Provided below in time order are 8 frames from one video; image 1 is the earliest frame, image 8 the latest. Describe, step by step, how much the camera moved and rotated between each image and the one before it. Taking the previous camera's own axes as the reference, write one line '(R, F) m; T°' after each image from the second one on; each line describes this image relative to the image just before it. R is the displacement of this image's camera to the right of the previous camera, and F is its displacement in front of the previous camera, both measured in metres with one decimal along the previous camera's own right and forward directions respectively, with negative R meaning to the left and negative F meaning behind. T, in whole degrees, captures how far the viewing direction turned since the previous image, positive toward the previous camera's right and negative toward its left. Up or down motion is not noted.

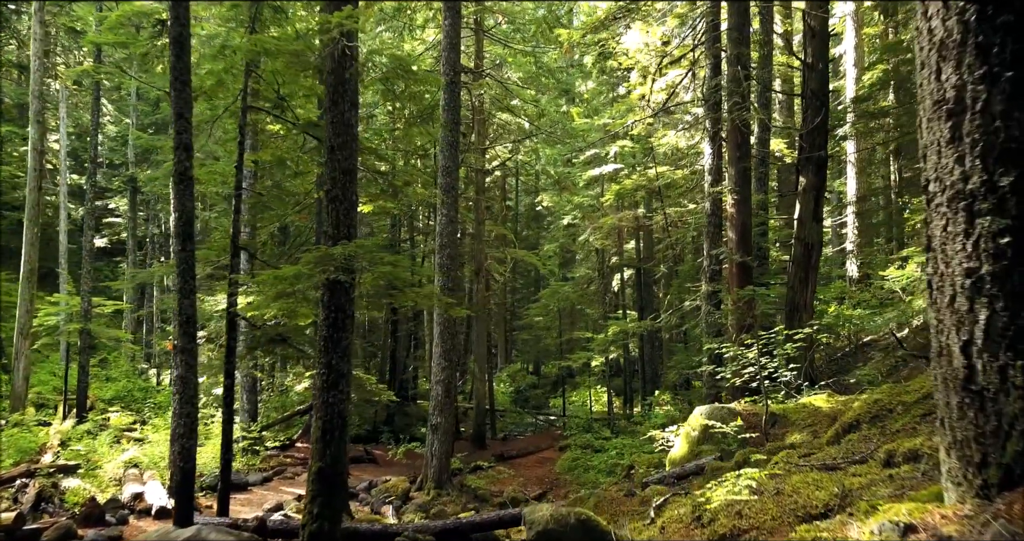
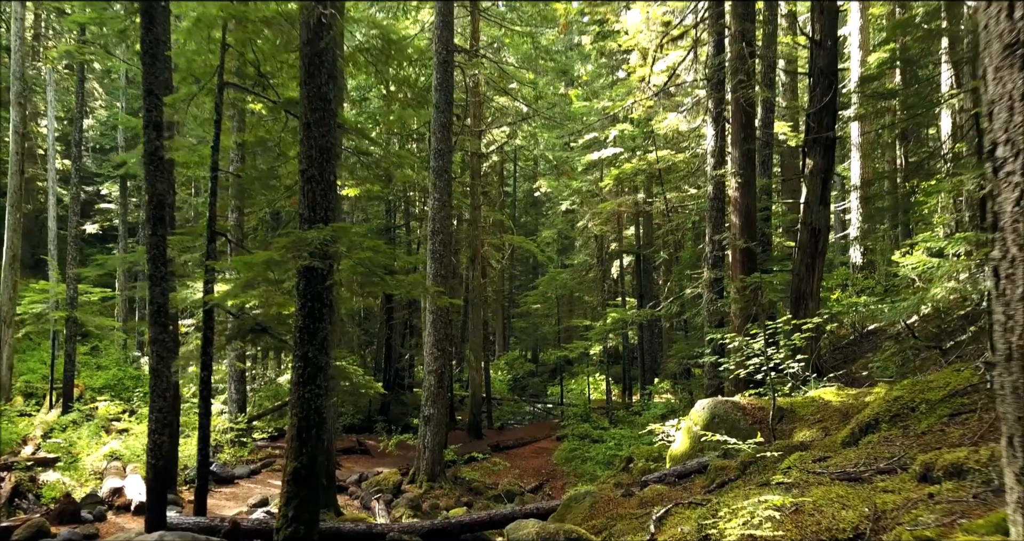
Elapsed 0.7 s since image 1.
(+0.1, +0.4) m; 0°
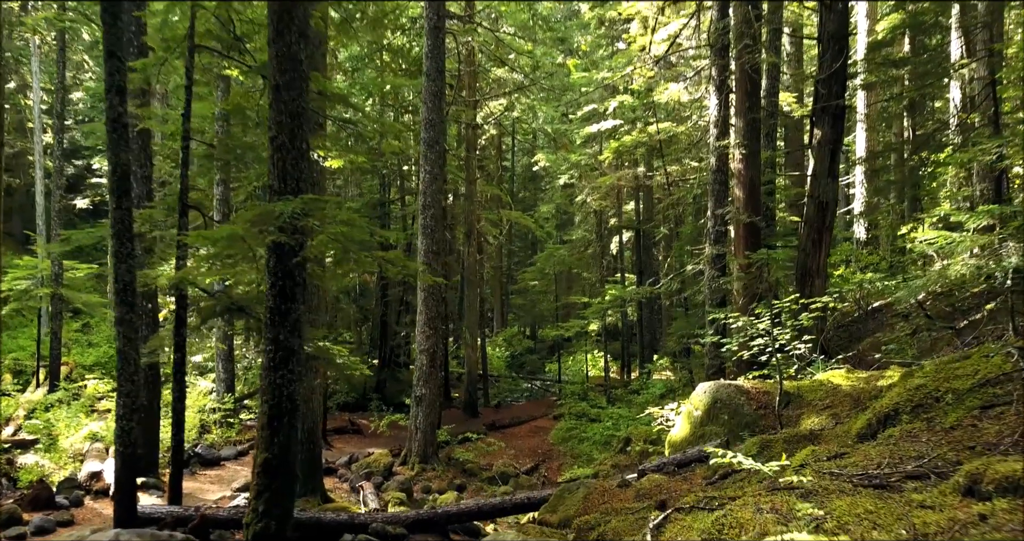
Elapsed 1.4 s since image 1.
(+0.1, +0.4) m; 0°
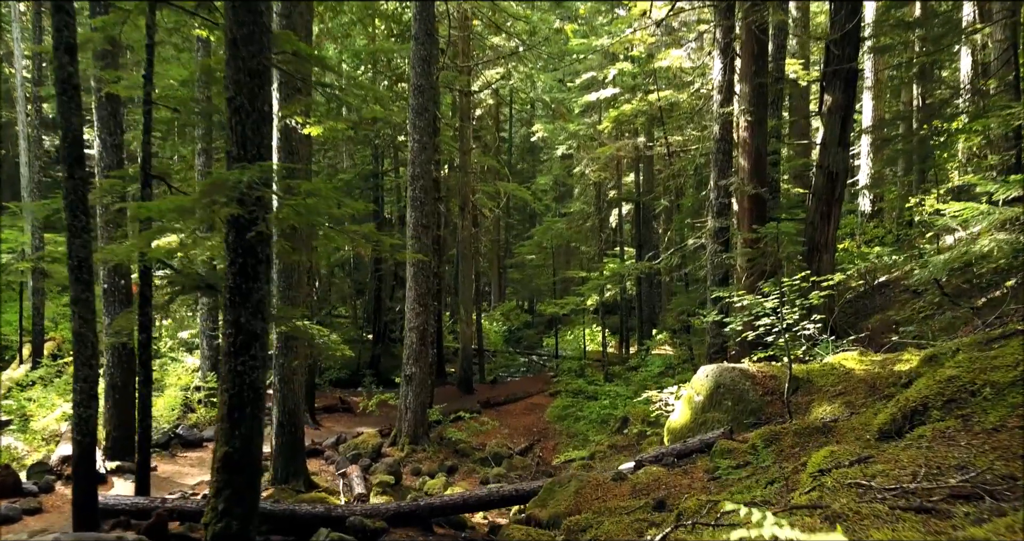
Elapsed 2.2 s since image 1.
(+0.1, +0.5) m; 0°
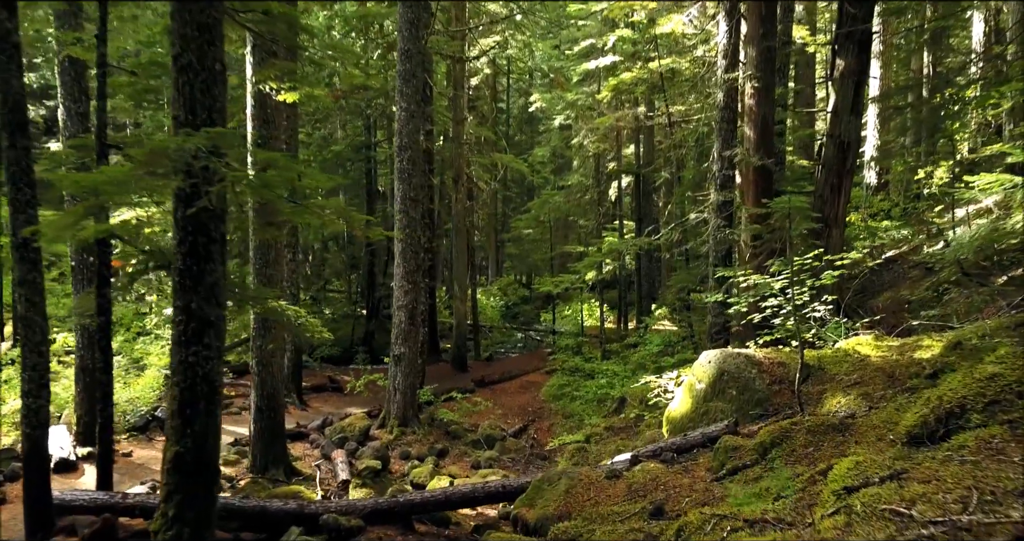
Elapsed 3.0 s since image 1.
(+0.1, +0.5) m; 0°
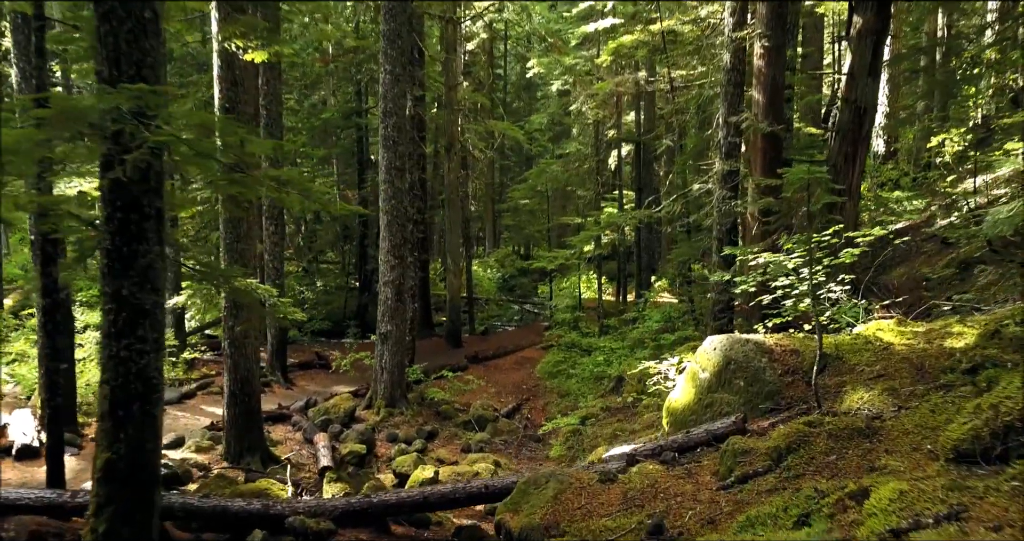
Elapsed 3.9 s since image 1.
(+0.1, +0.5) m; 0°
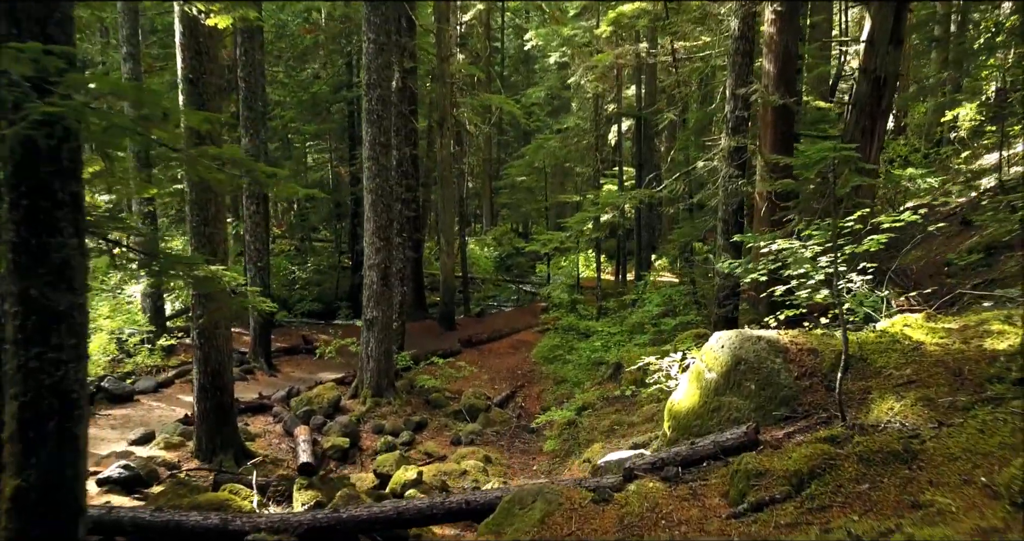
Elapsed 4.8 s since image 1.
(+0.1, +0.5) m; 0°
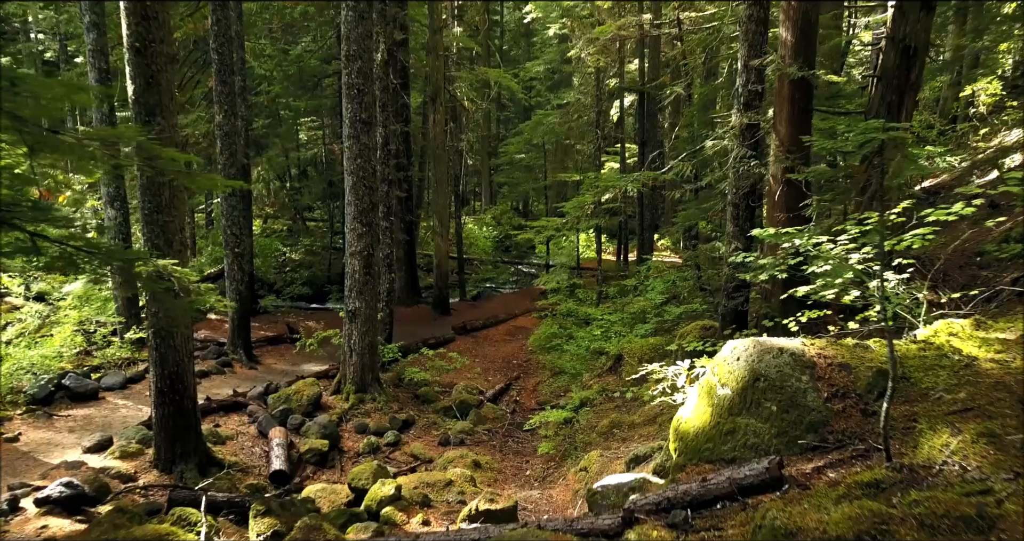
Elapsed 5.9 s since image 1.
(+0.1, +0.6) m; 0°
